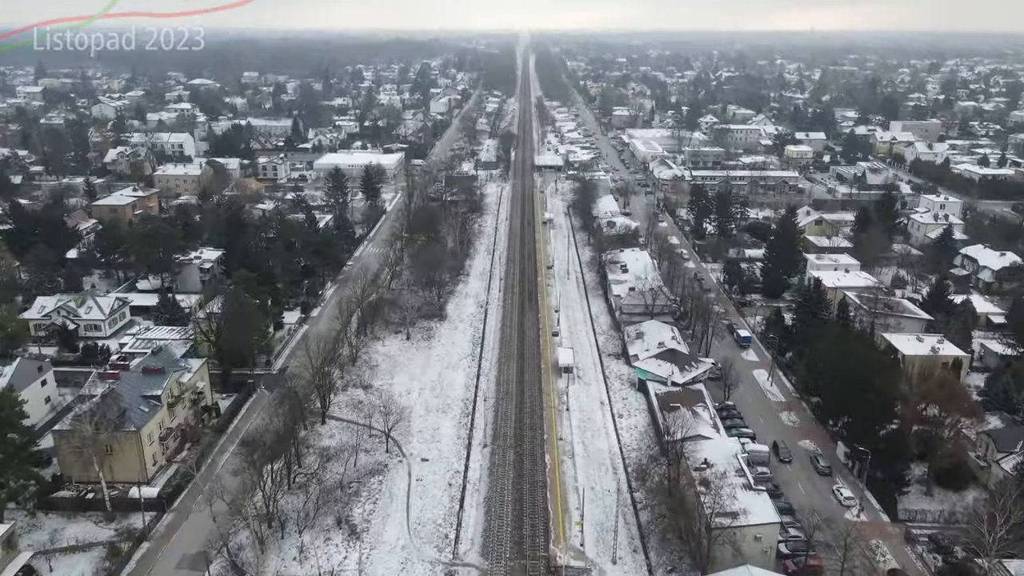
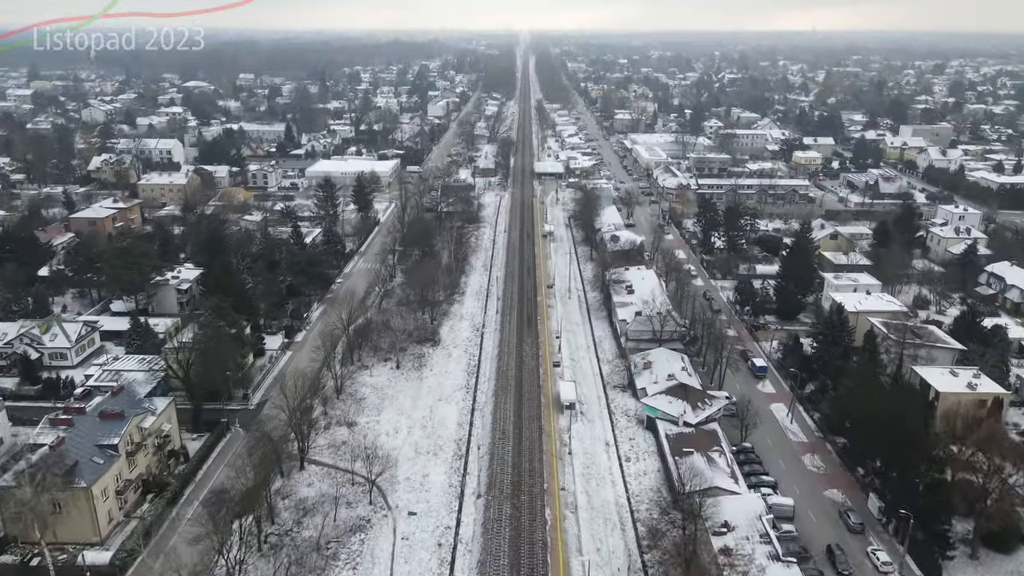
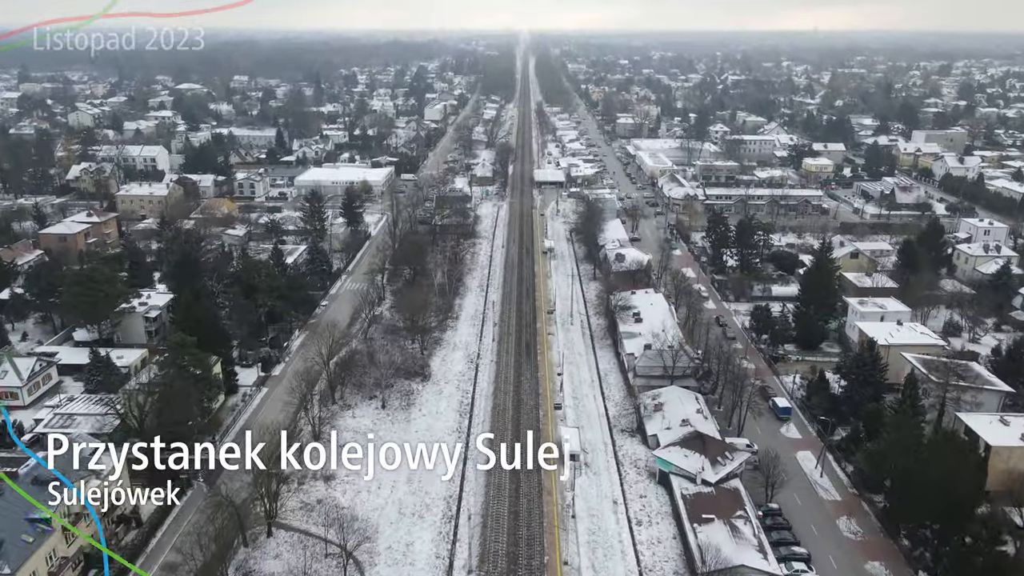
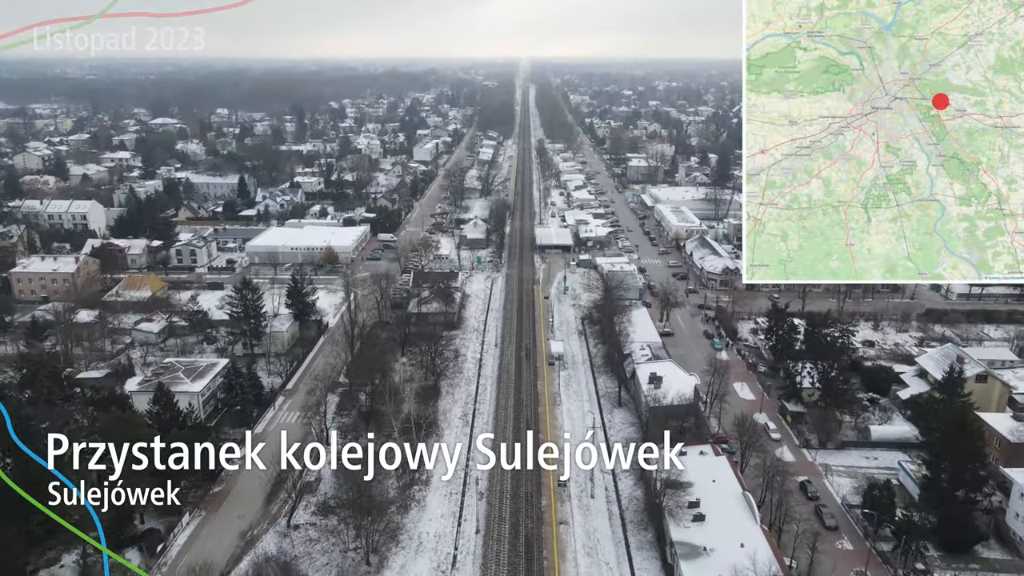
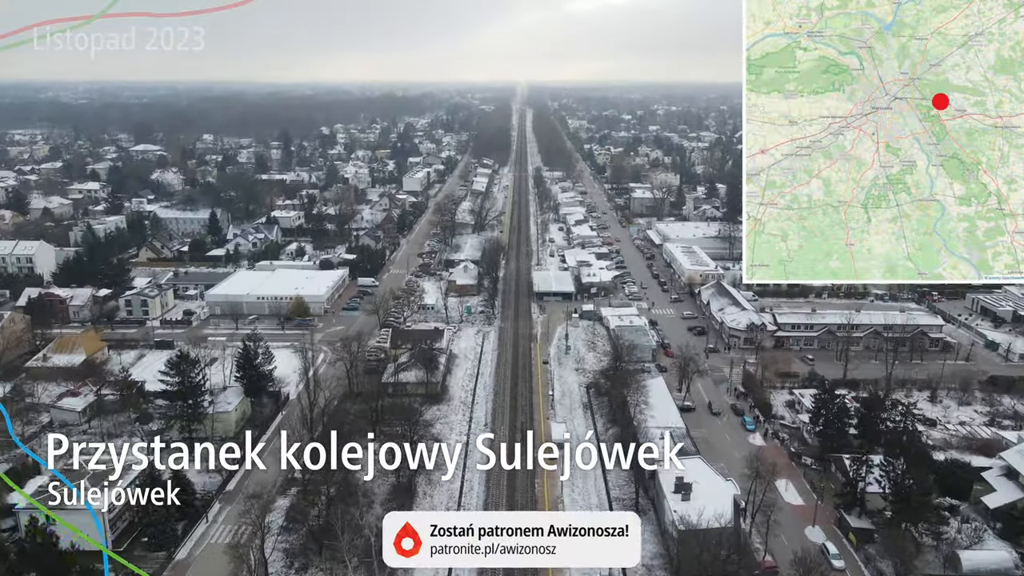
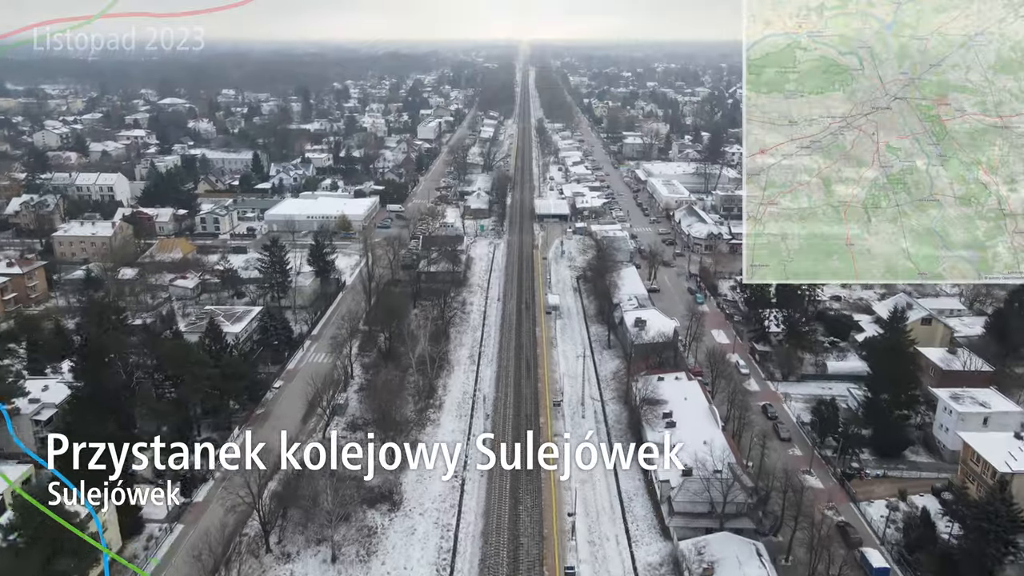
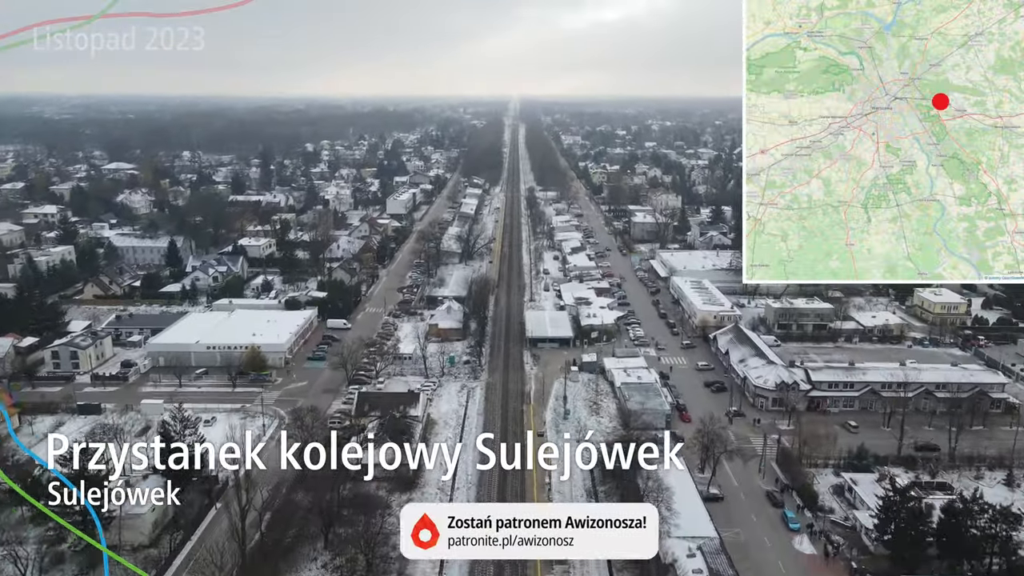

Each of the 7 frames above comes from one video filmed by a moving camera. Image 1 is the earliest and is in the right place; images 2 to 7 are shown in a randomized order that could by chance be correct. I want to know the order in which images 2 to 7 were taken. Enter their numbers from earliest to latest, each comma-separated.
2, 3, 6, 4, 5, 7
